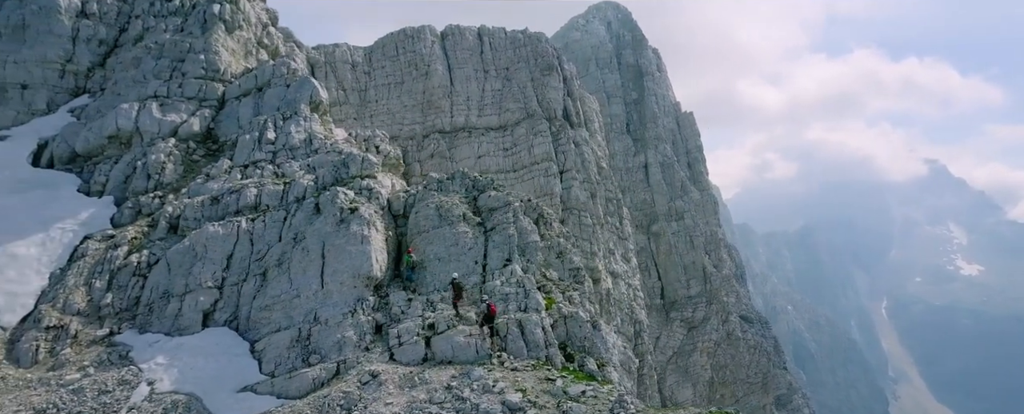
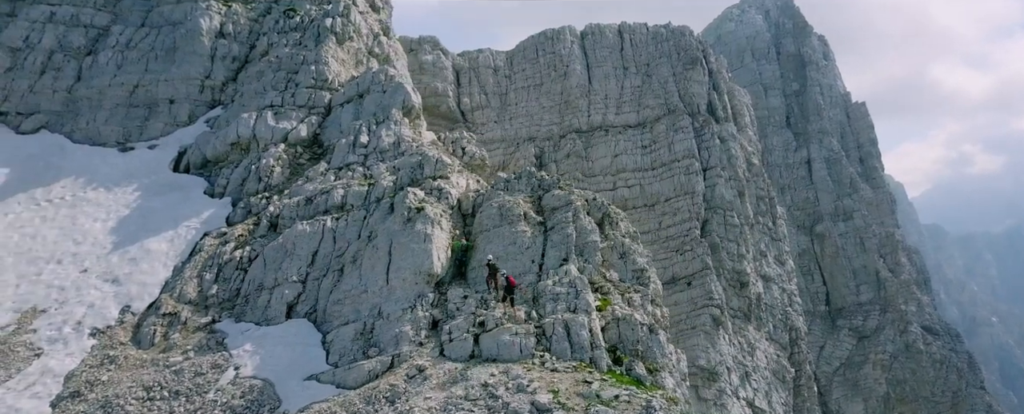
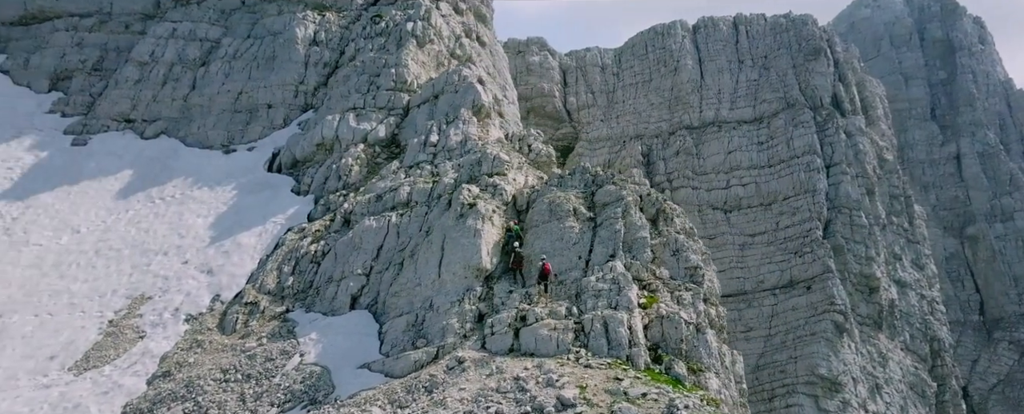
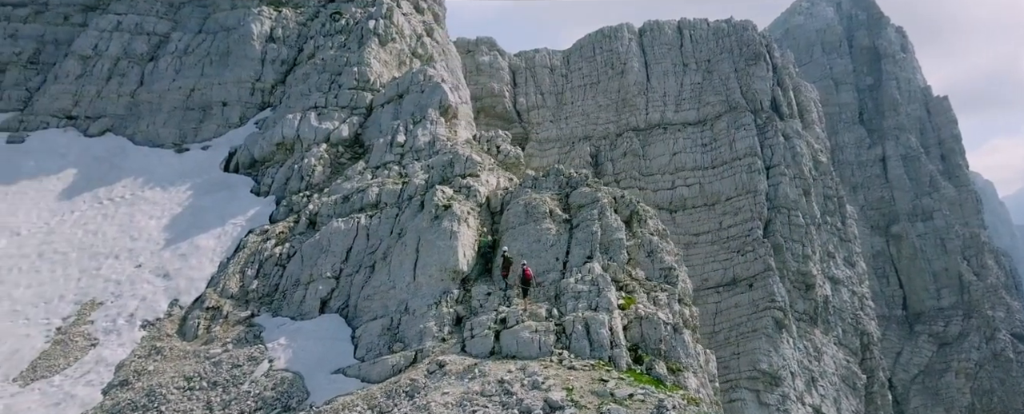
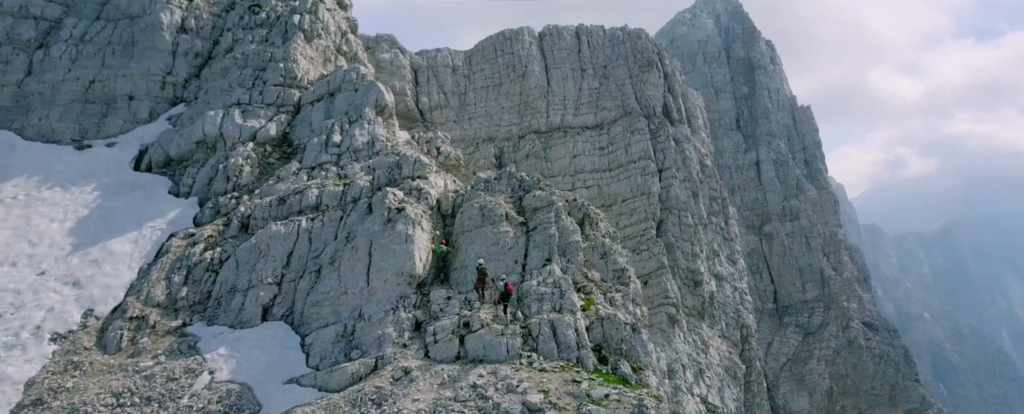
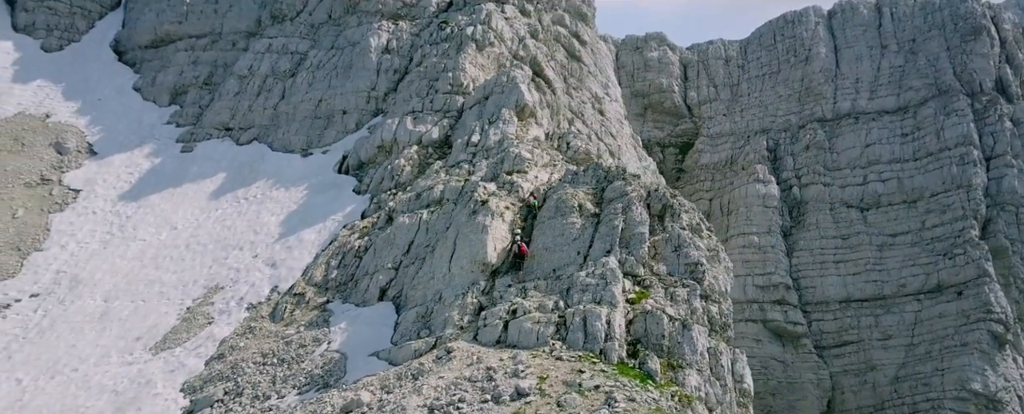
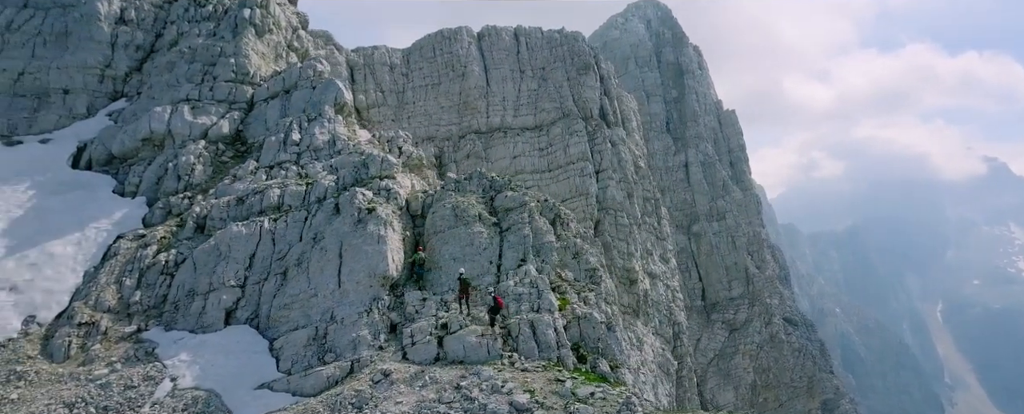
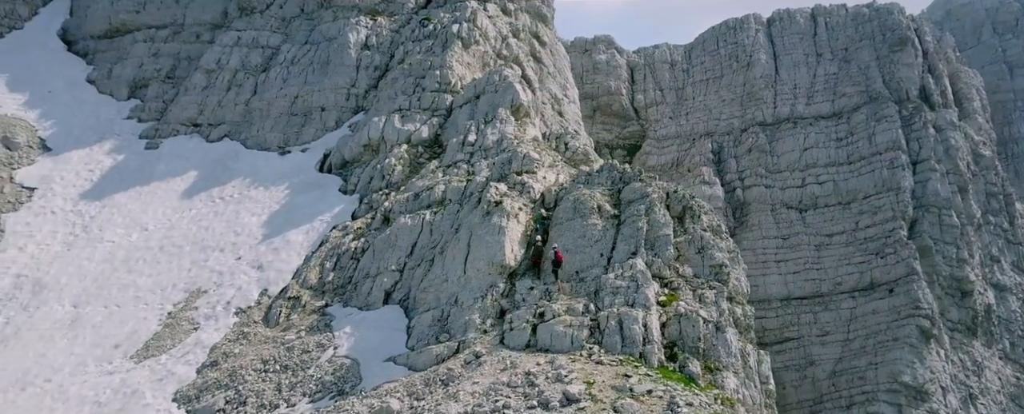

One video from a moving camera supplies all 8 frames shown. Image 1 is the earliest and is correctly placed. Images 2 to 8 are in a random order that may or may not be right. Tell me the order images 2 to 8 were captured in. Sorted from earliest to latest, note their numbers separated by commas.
7, 5, 2, 4, 3, 8, 6
